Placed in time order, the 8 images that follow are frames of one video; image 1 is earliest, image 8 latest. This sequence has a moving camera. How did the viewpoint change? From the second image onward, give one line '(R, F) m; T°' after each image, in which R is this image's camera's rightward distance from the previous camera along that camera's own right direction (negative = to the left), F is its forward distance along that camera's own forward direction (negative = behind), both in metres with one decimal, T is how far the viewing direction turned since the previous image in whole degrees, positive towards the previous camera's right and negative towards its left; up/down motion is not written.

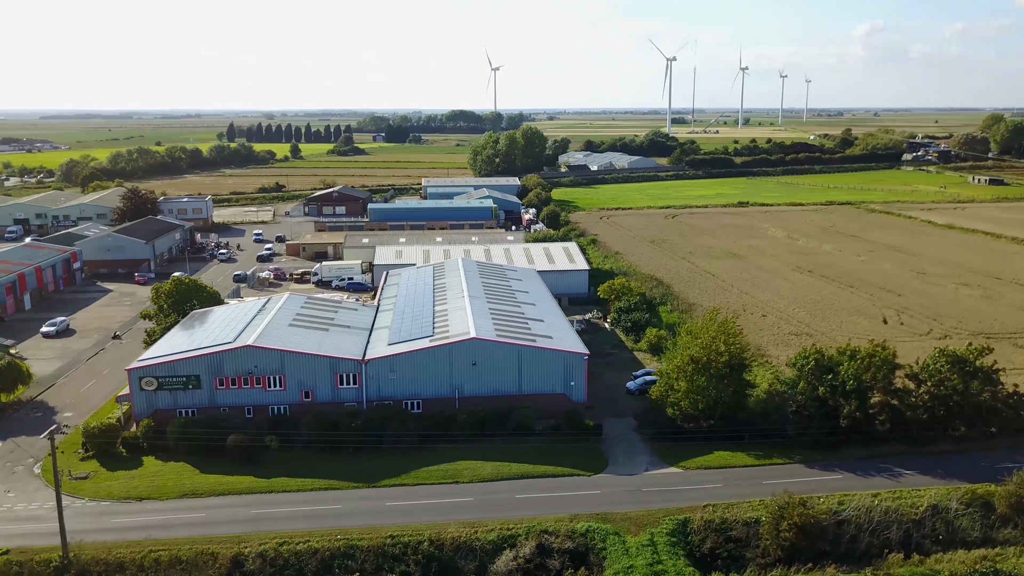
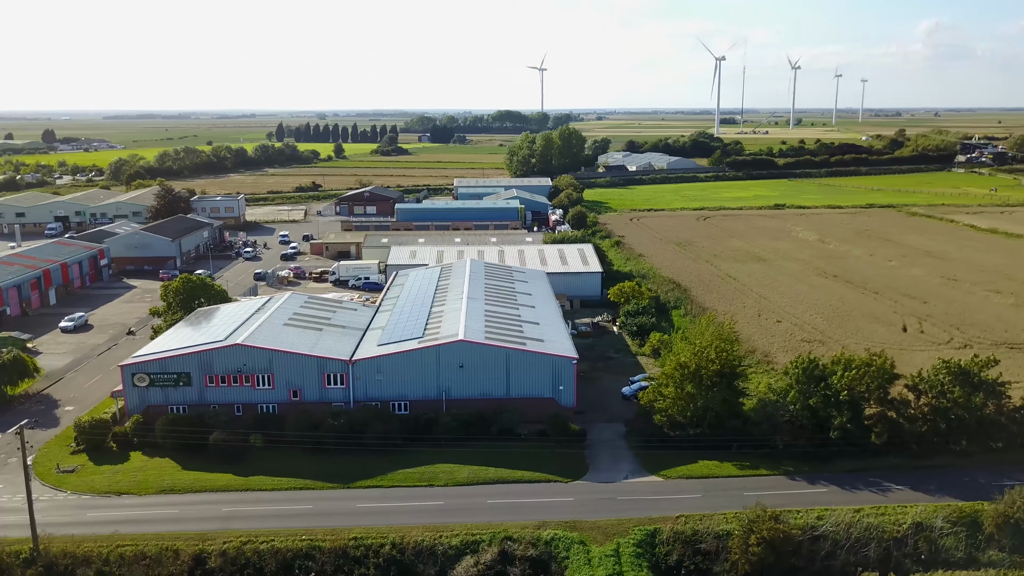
(+1.2, +0.2) m; -3°
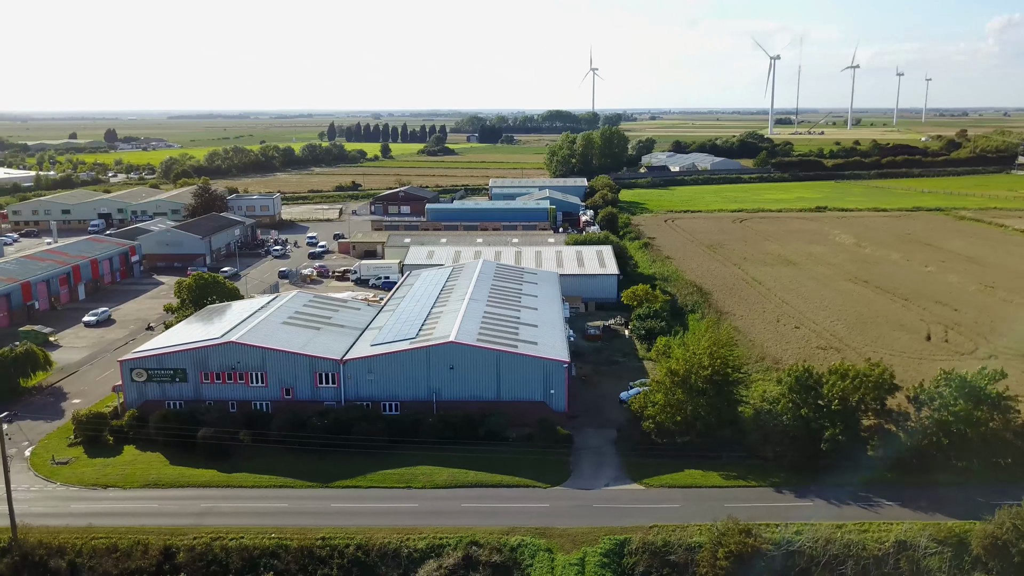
(+1.2, +0.2) m; -4°
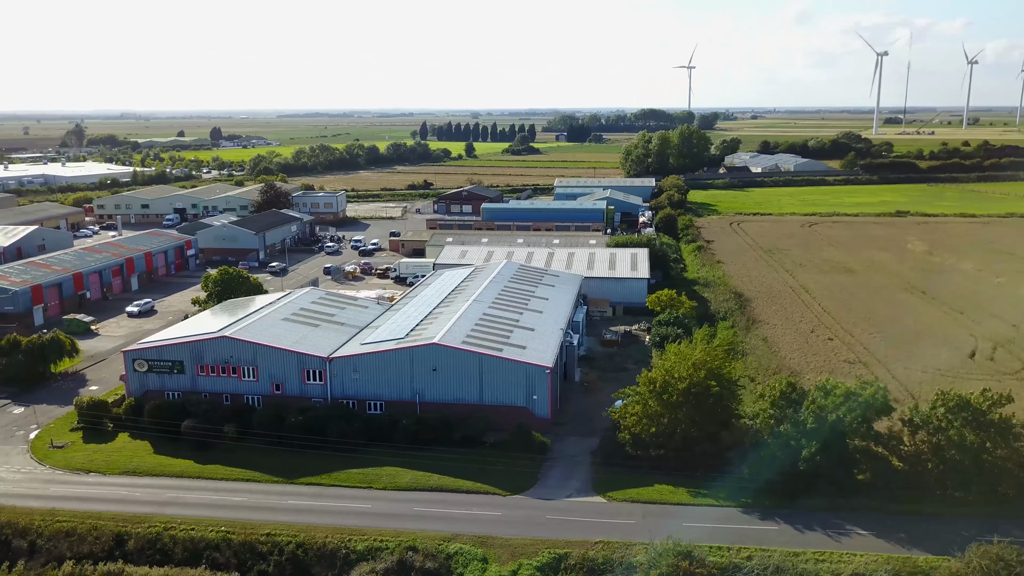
(+2.2, +0.4) m; -7°
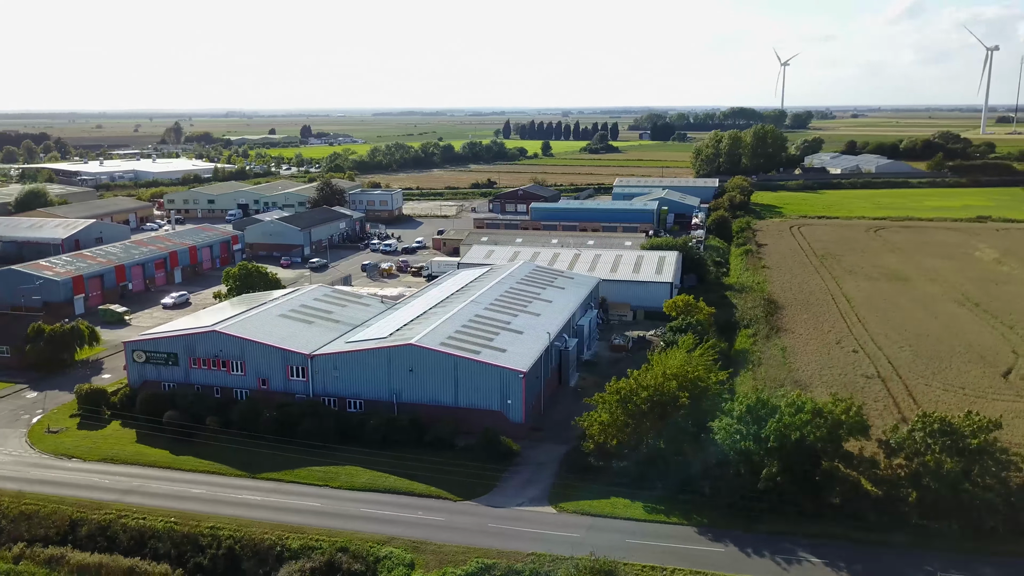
(+2.2, +0.4) m; -6°
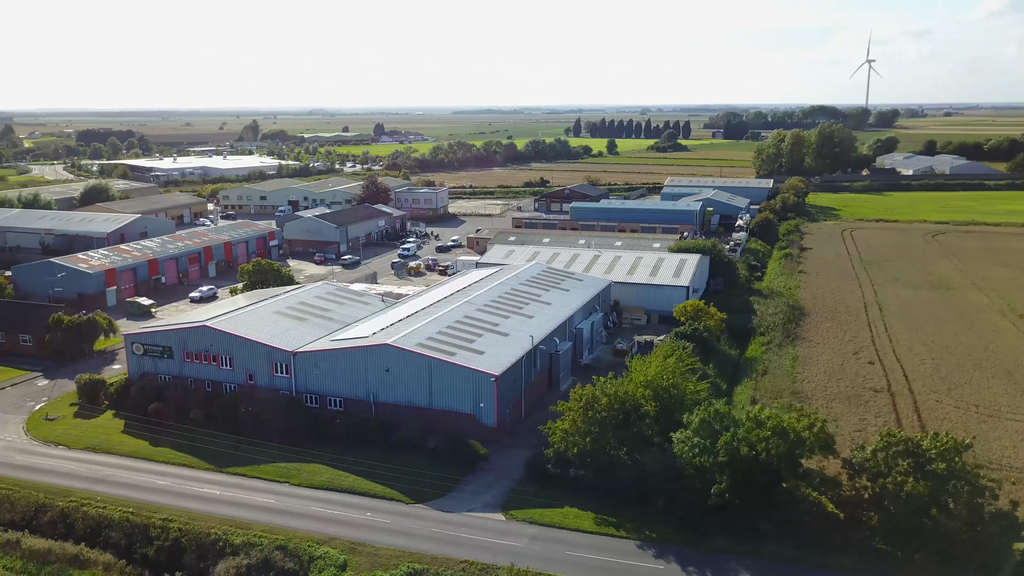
(+2.0, +0.3) m; -5°
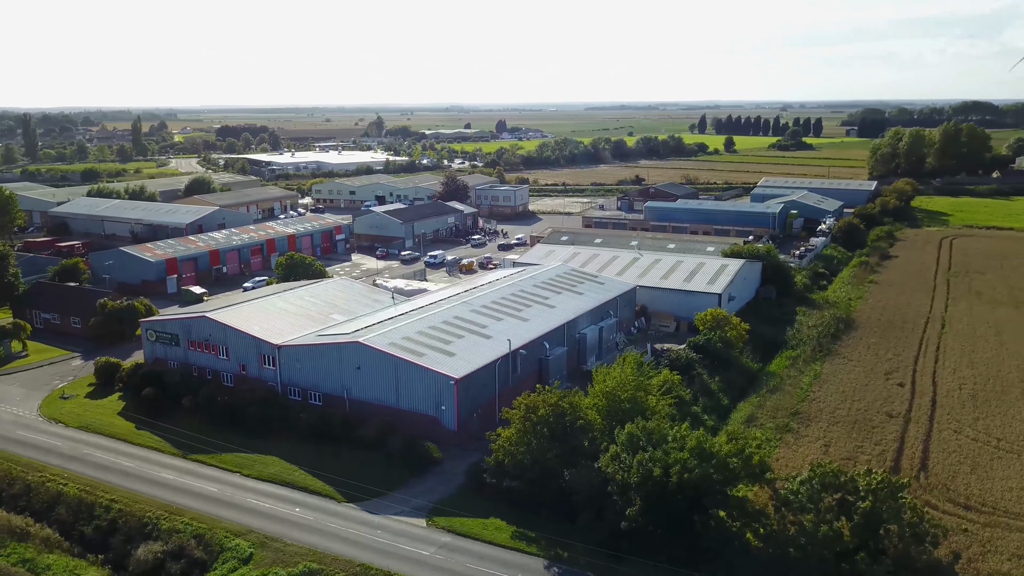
(+3.2, +0.6) m; -9°
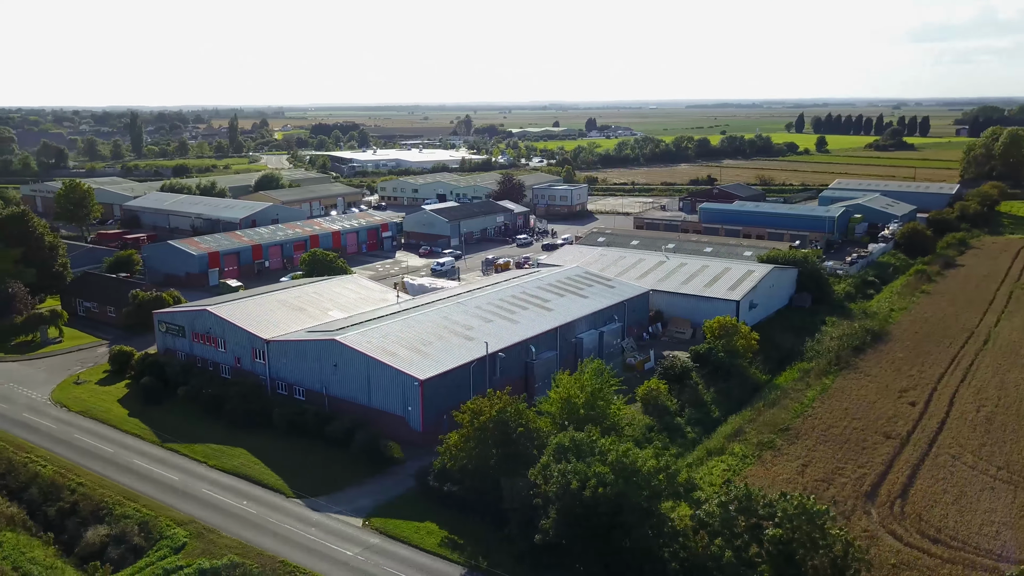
(+2.5, +0.3) m; -7°
